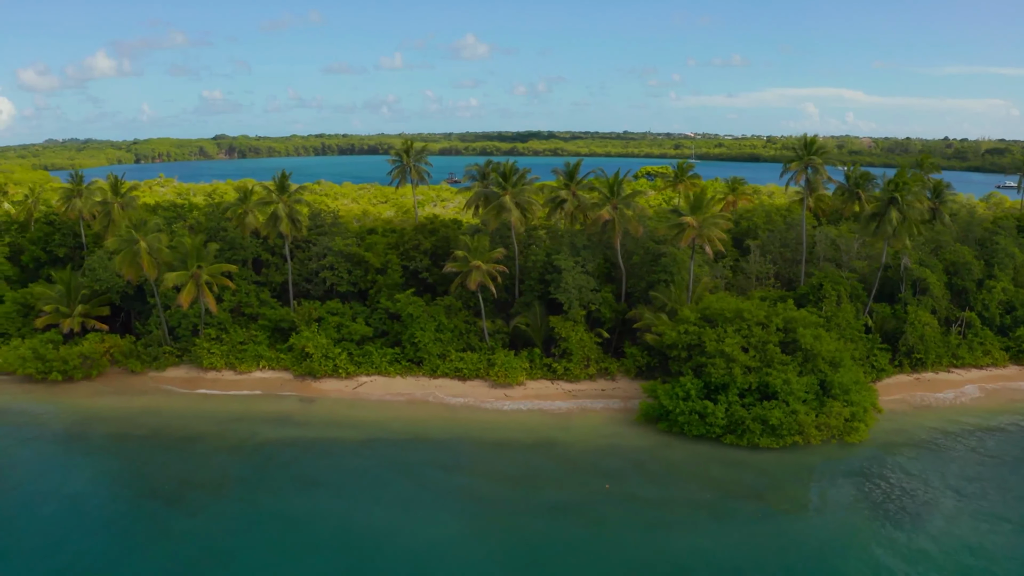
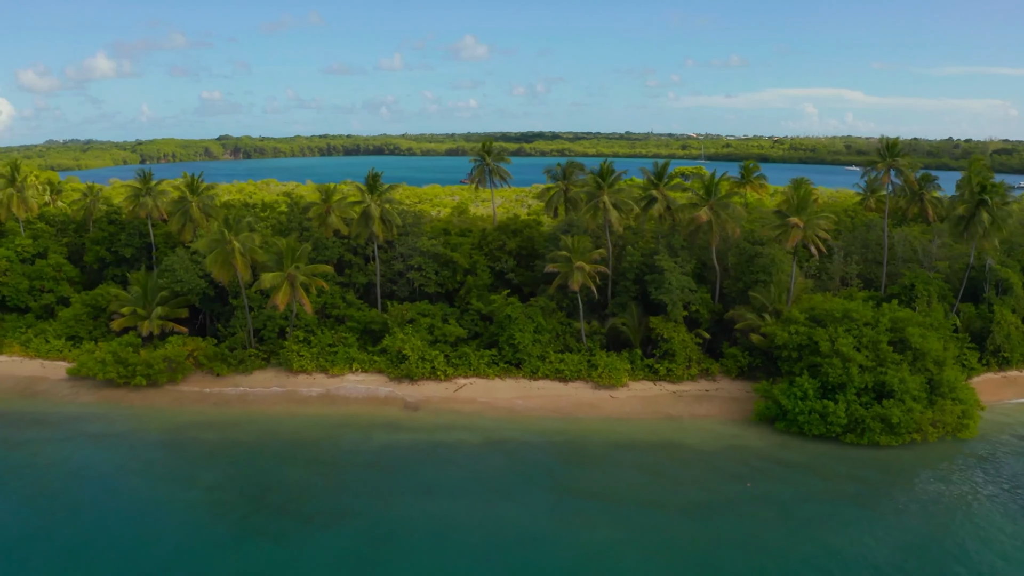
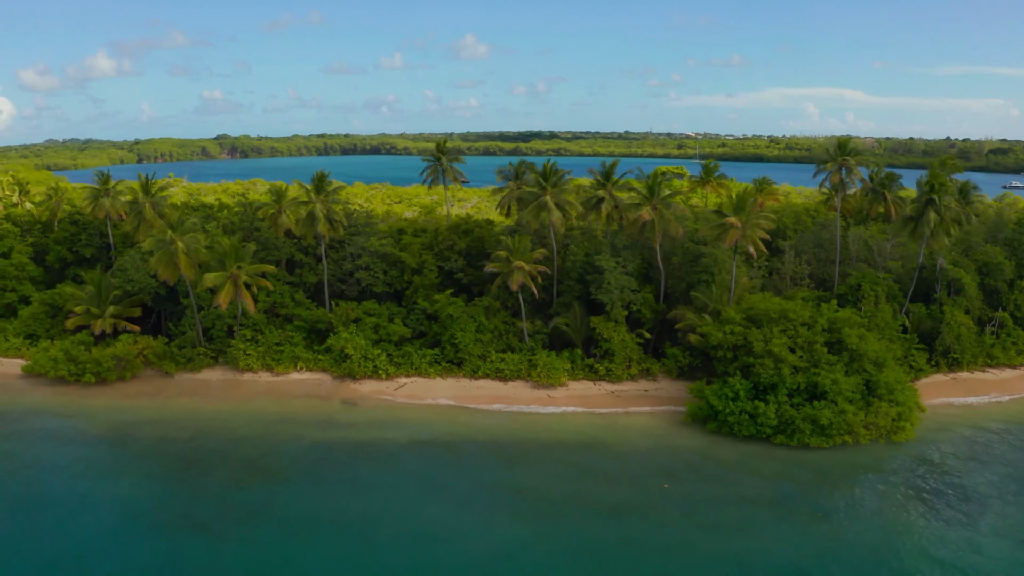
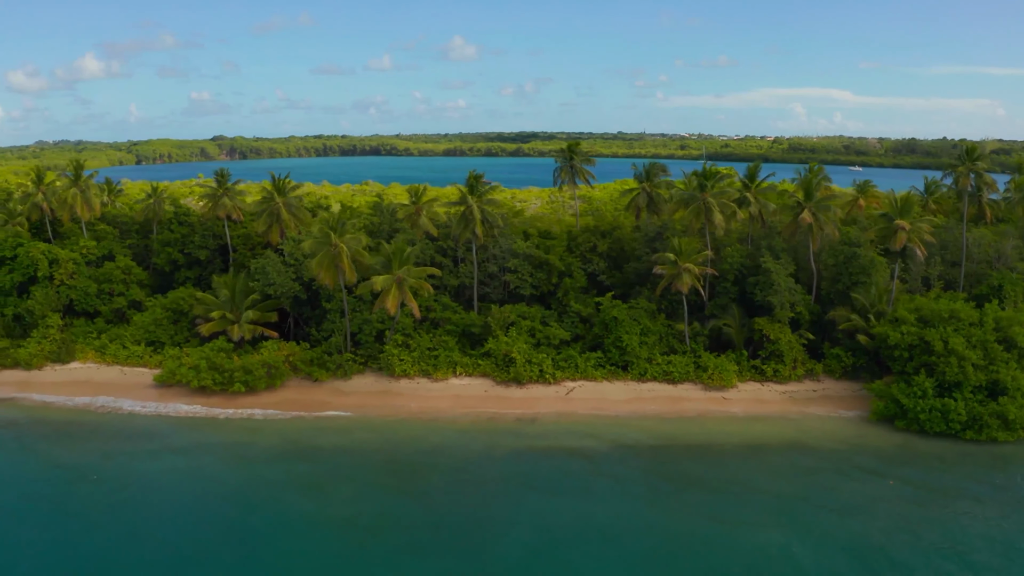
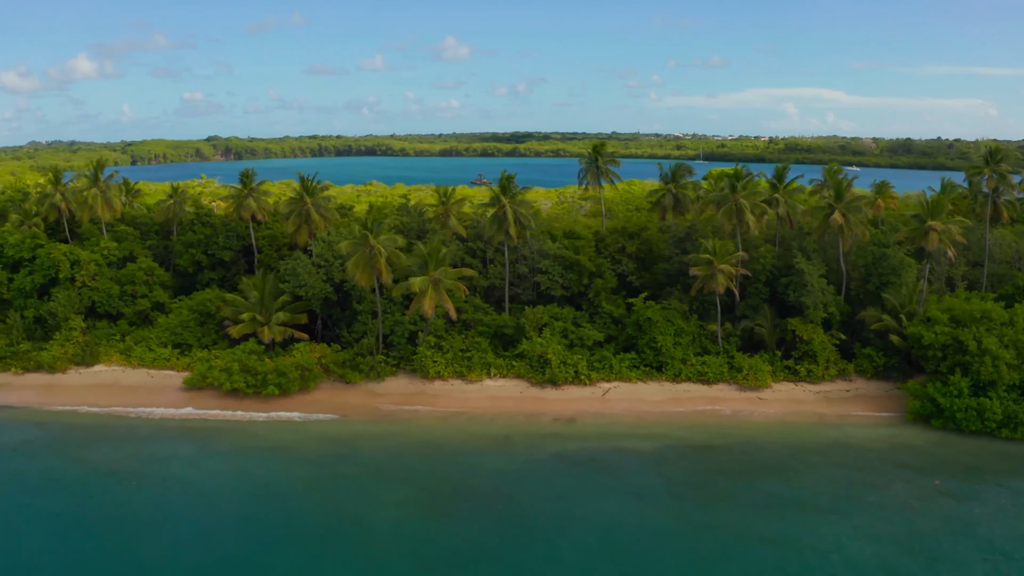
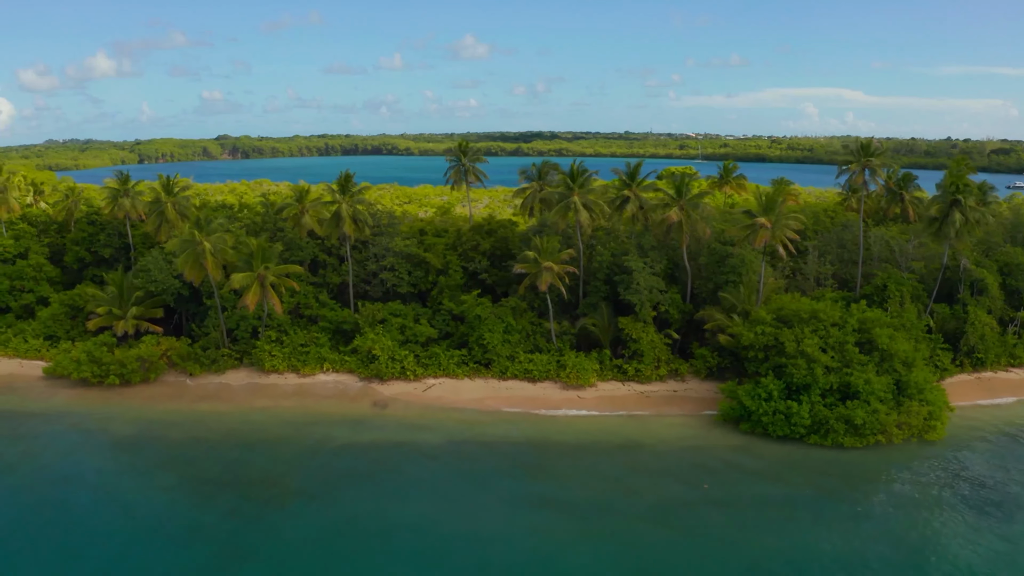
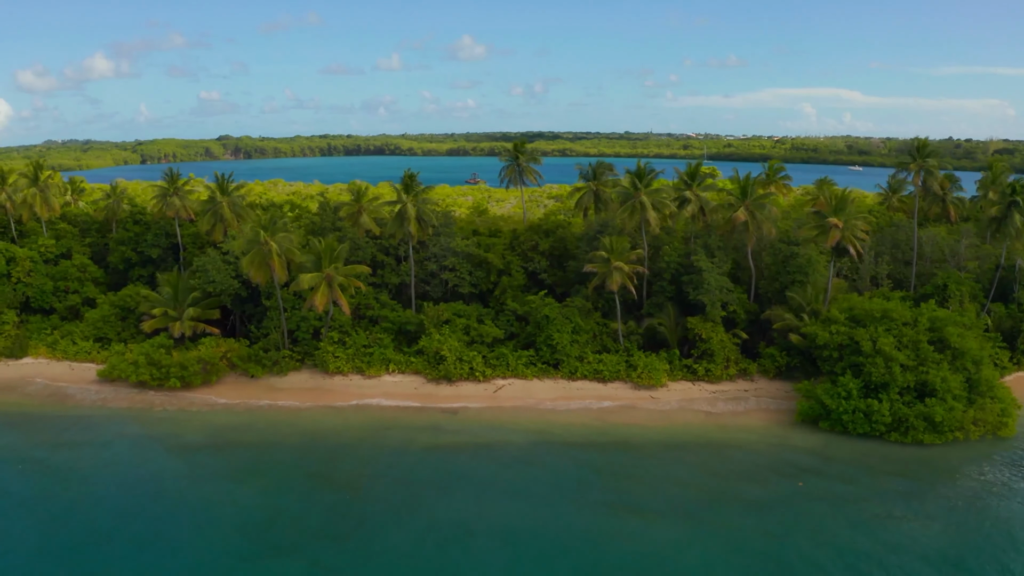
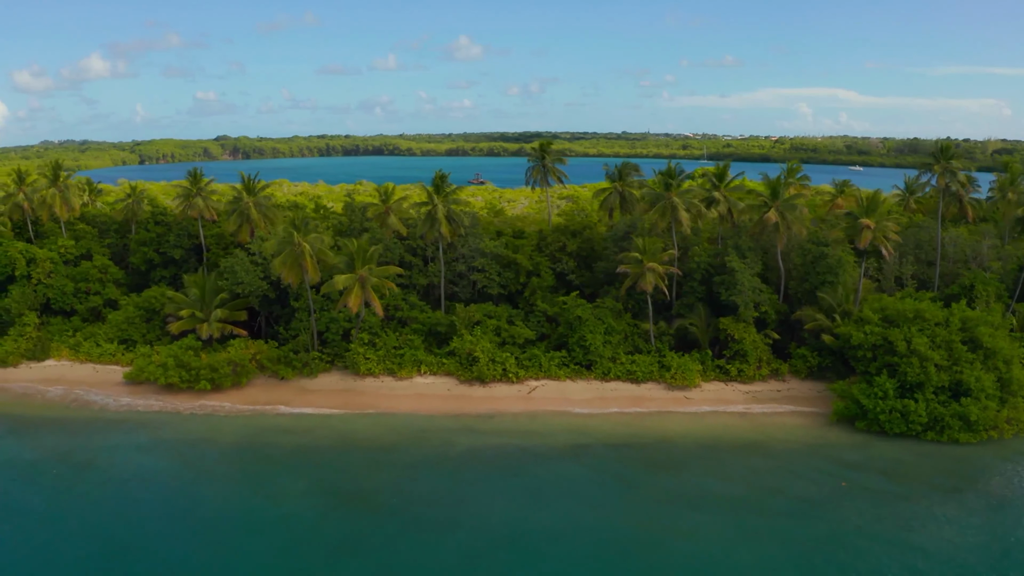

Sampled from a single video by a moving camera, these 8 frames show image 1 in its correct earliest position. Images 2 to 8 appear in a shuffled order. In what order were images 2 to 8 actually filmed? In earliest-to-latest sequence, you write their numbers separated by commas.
3, 6, 2, 7, 8, 4, 5
